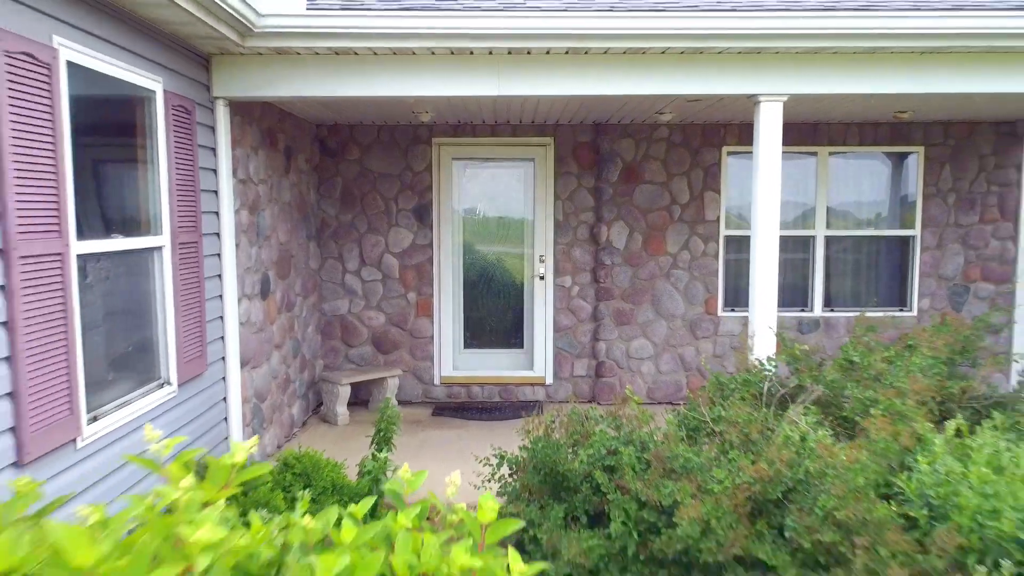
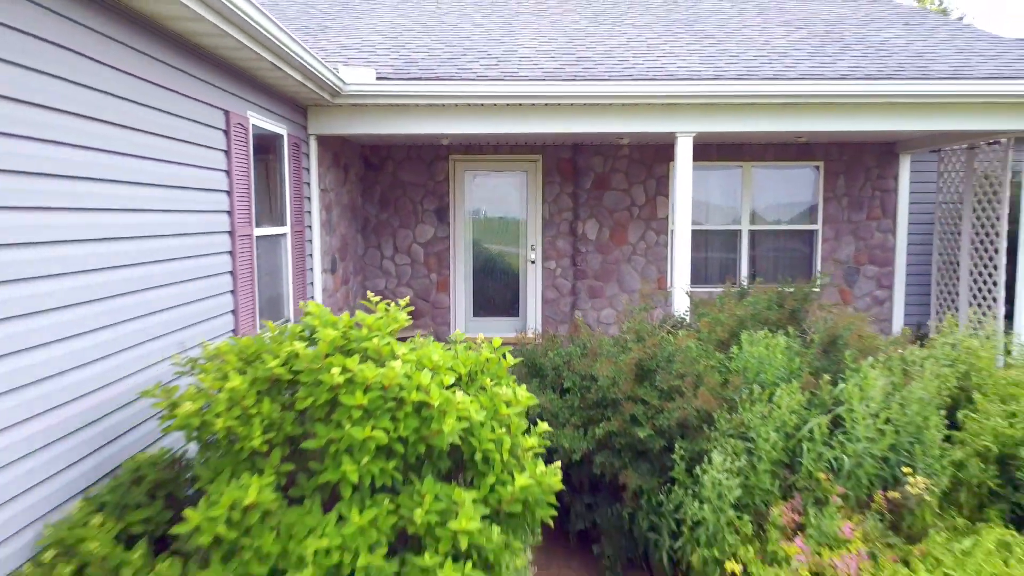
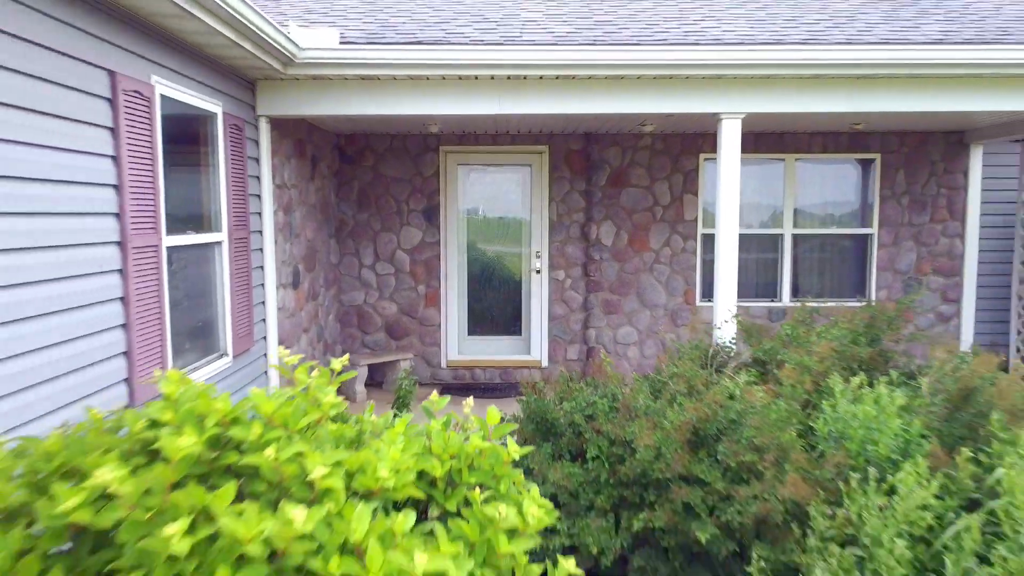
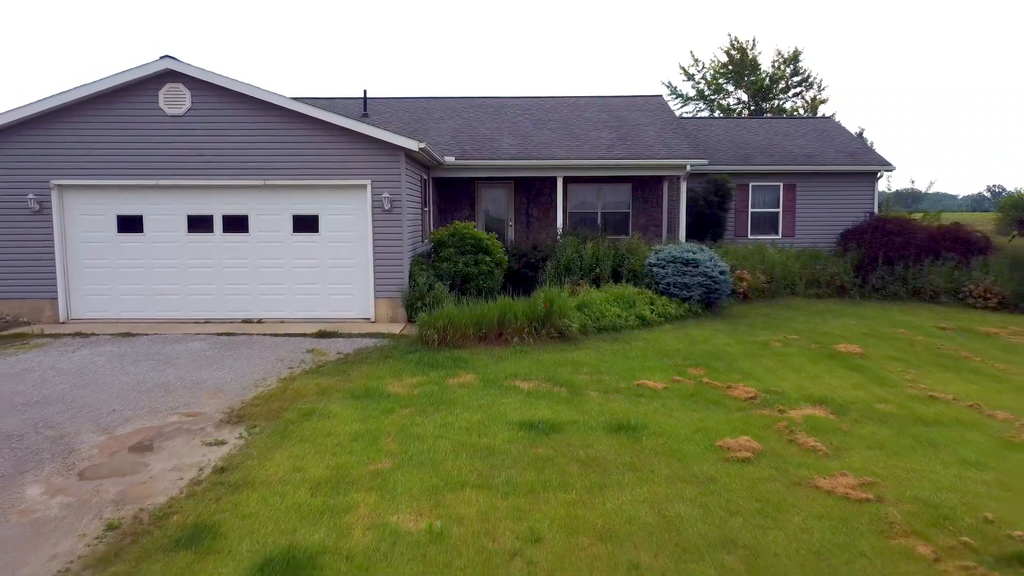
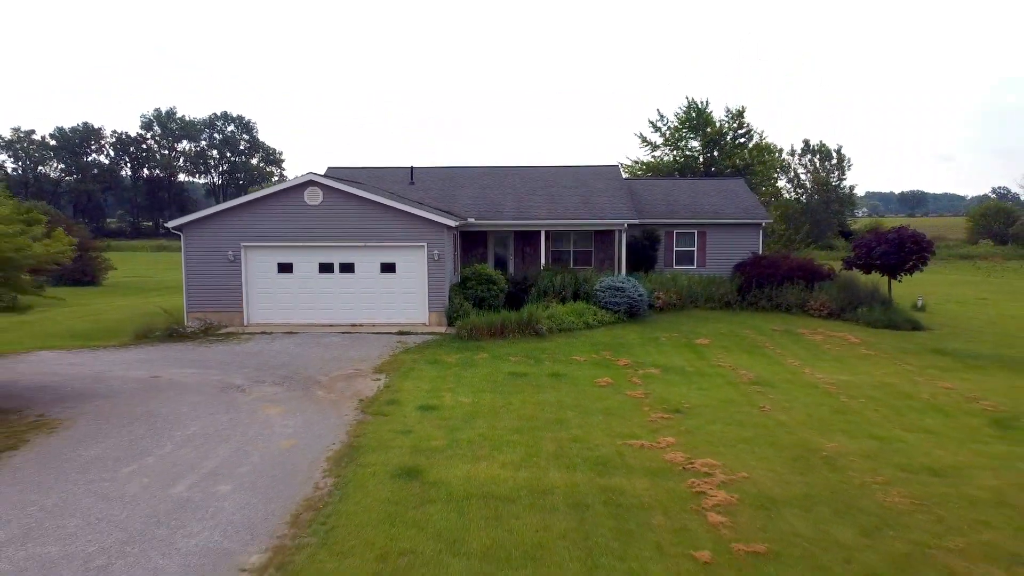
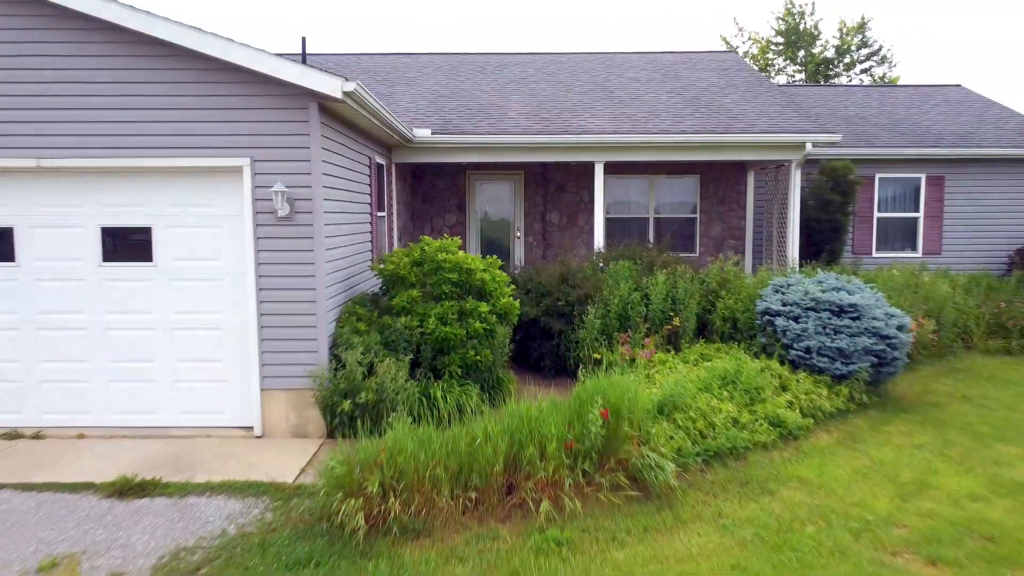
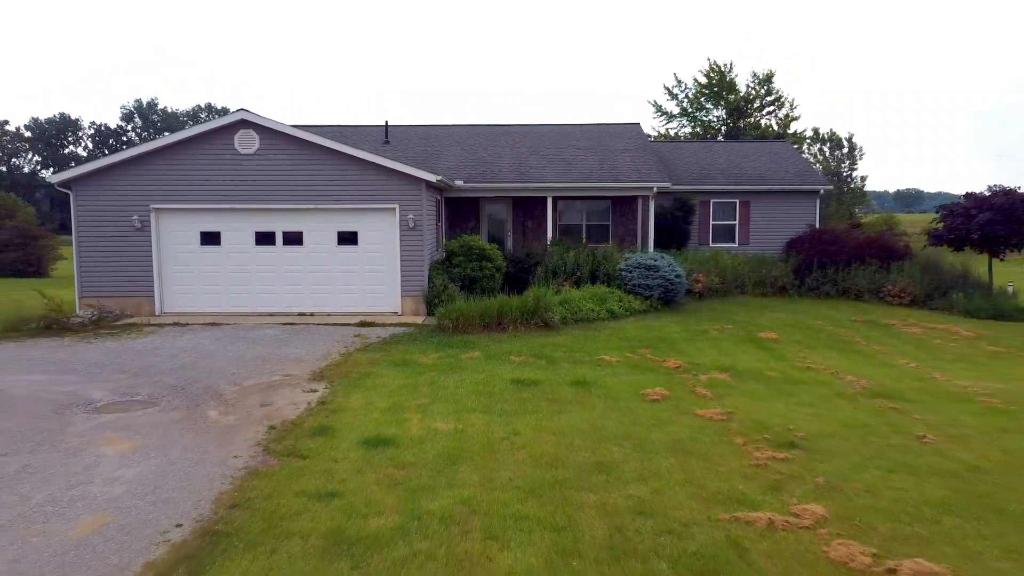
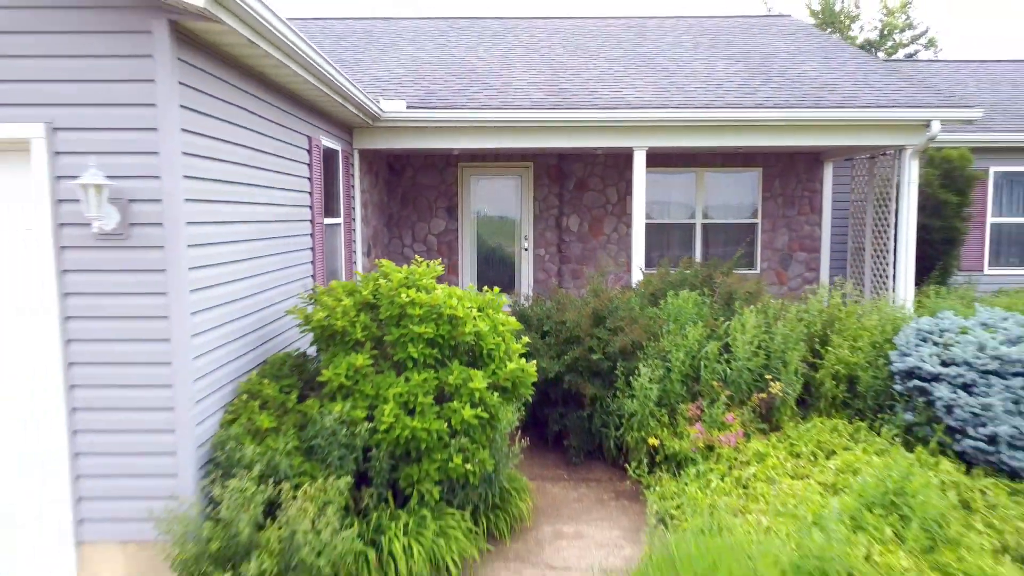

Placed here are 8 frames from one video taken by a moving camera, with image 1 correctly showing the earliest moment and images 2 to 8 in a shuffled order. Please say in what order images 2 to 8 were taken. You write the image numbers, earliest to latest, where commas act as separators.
3, 2, 8, 6, 4, 7, 5
